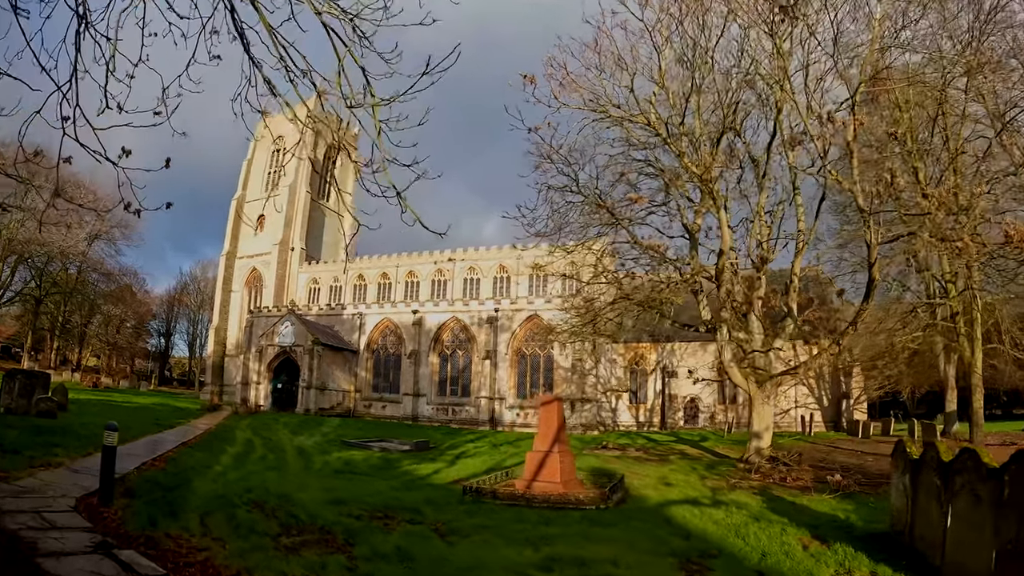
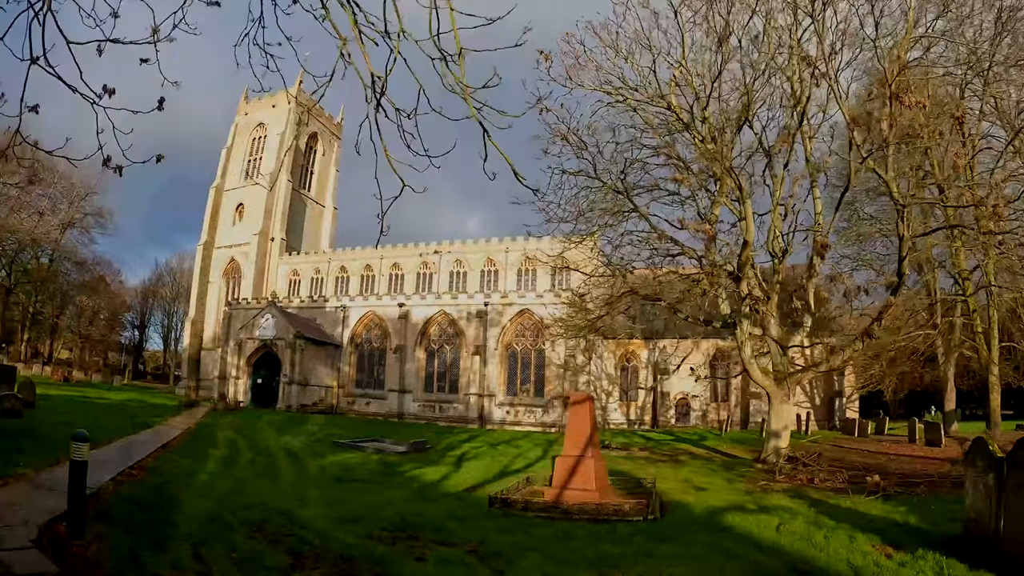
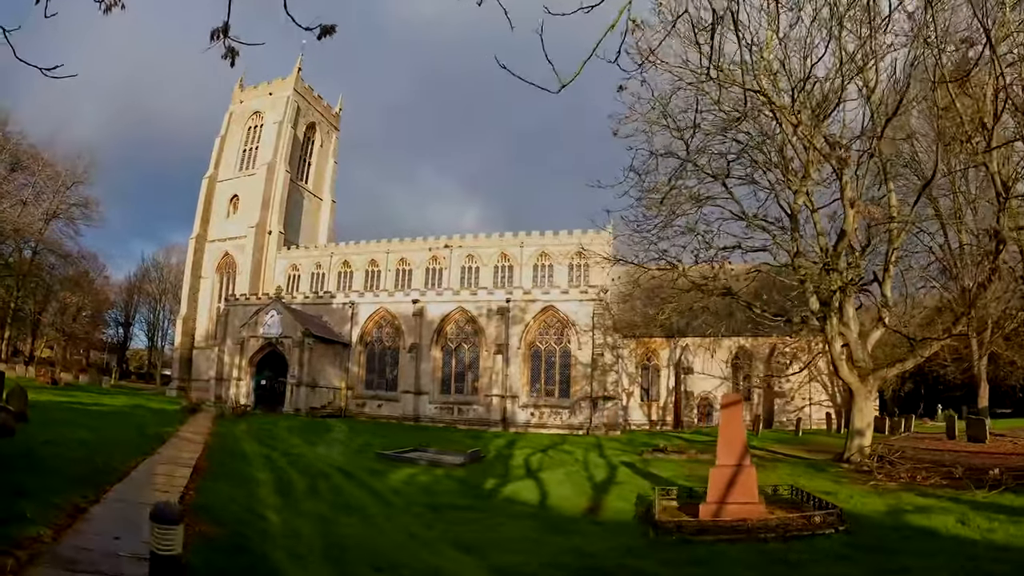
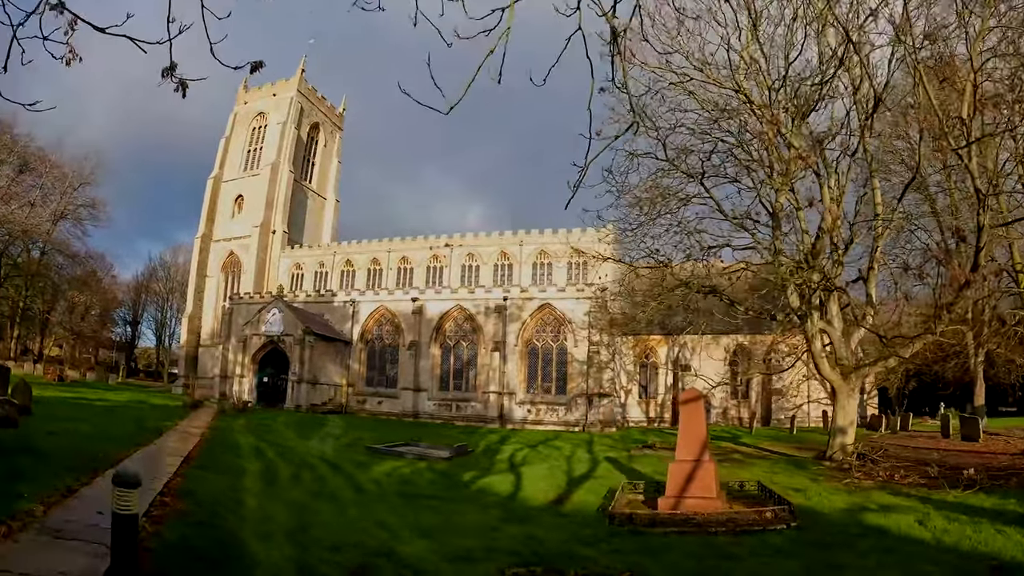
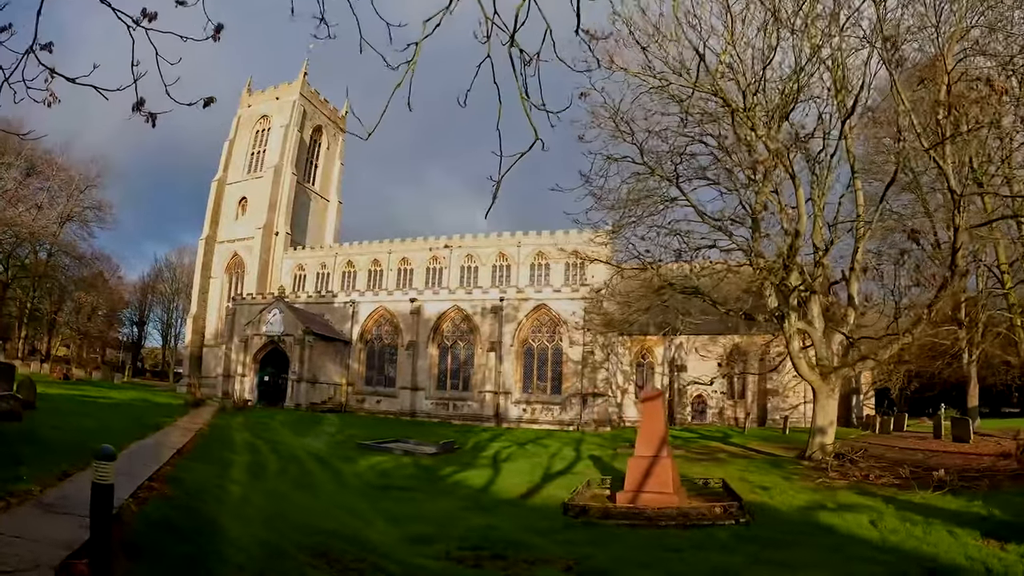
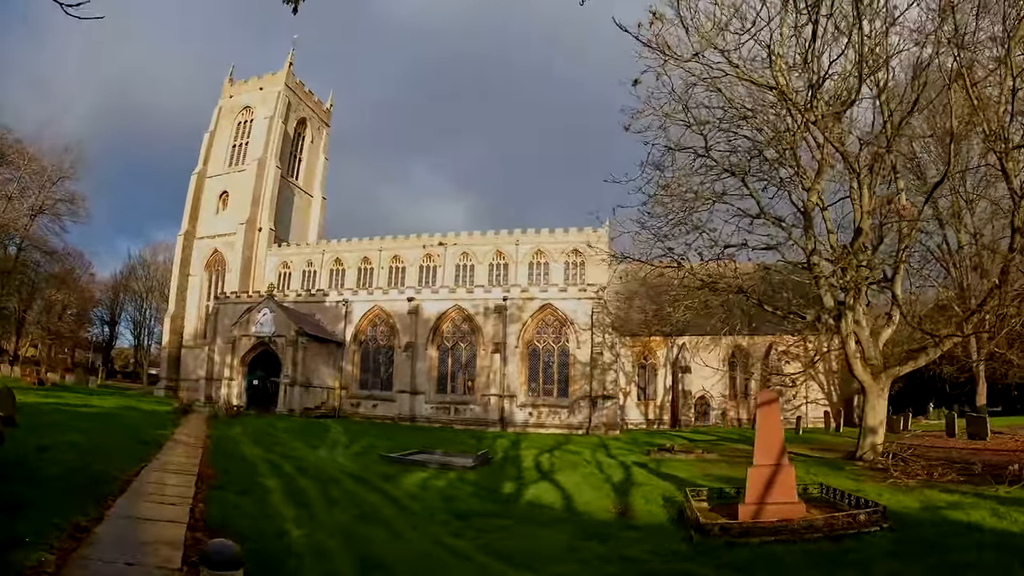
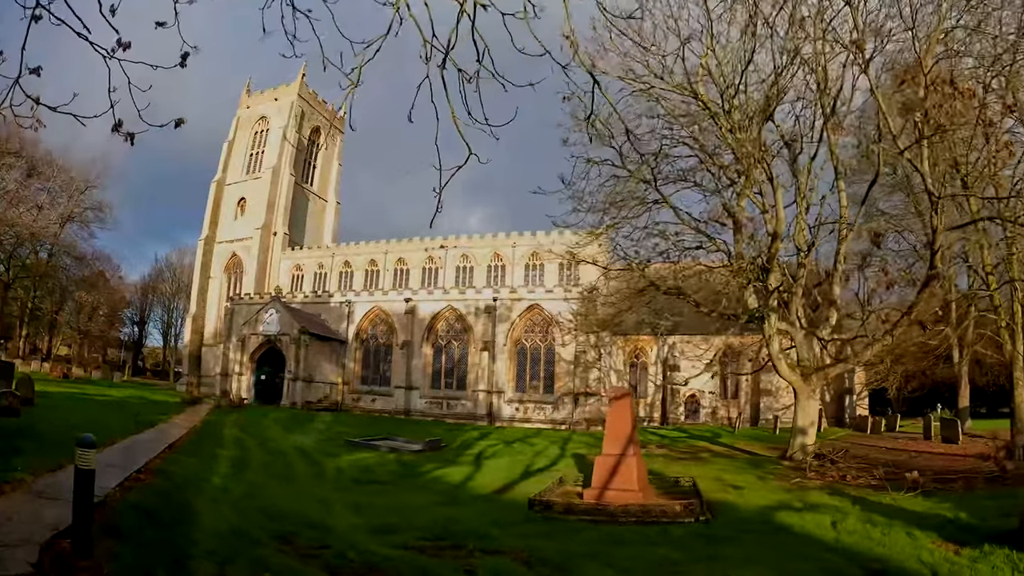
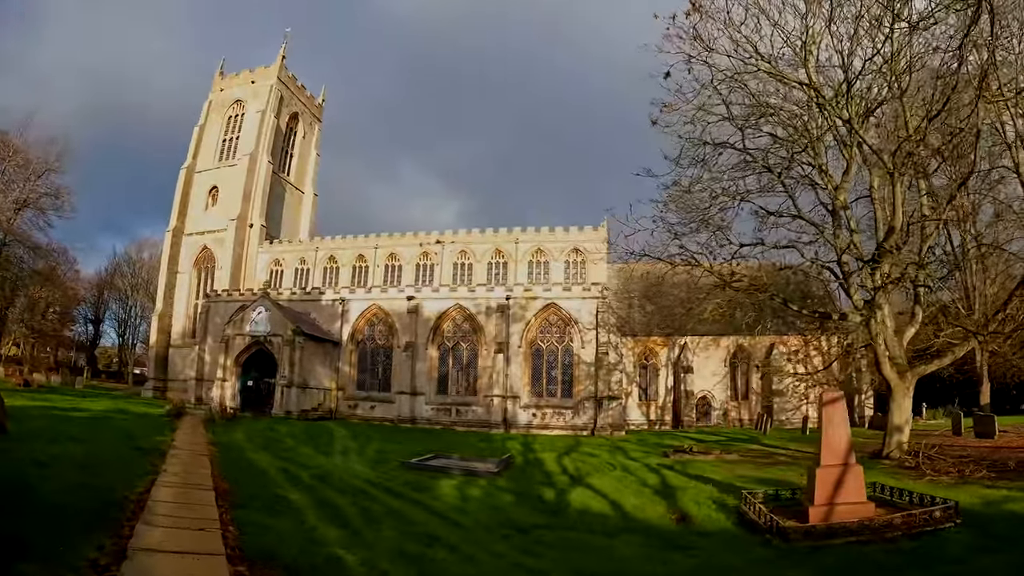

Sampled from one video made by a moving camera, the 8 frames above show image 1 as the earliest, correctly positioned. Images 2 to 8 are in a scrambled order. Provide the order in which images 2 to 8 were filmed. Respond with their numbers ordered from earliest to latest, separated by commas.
2, 7, 5, 4, 3, 6, 8
